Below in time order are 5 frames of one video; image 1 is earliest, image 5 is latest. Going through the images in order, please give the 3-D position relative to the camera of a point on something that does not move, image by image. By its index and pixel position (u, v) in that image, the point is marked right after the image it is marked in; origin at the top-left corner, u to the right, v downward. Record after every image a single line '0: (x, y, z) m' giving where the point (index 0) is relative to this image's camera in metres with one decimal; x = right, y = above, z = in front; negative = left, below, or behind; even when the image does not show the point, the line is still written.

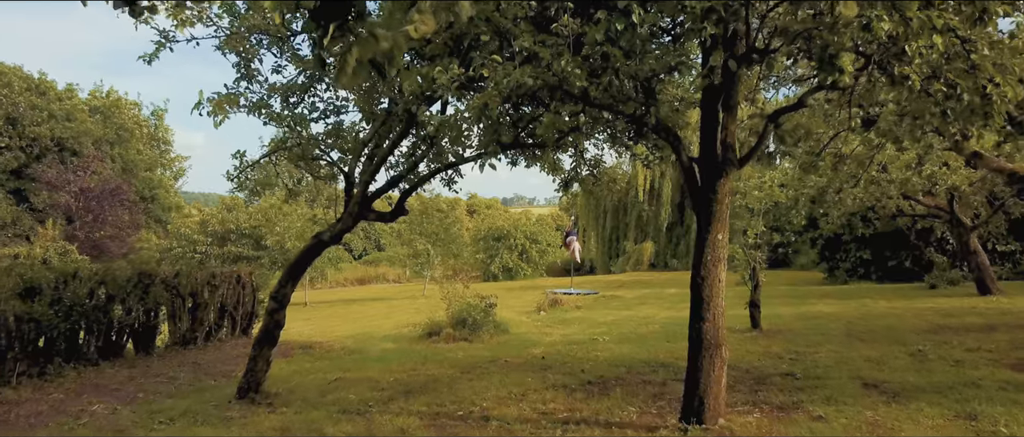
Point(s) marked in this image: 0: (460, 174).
0: (-0.6, +0.6, +9.7) m
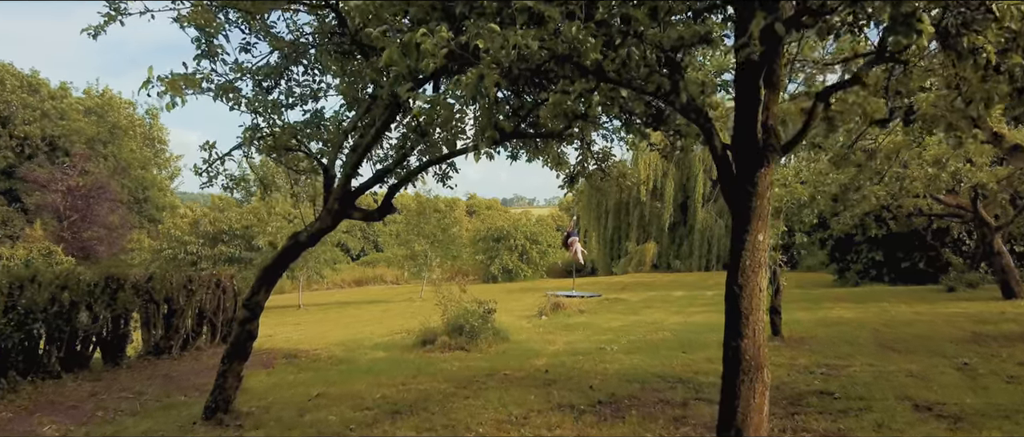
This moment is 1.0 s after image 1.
0: (-0.6, +0.6, +8.8) m
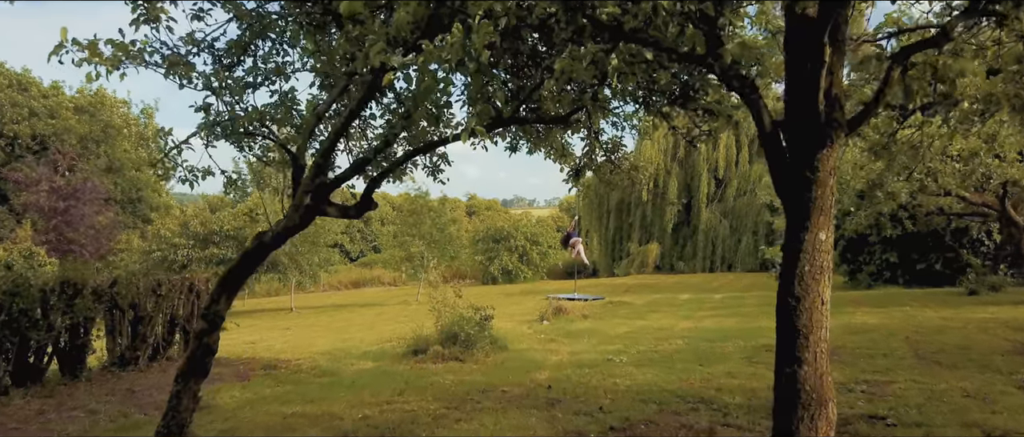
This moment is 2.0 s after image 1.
0: (-0.7, +0.6, +7.9) m
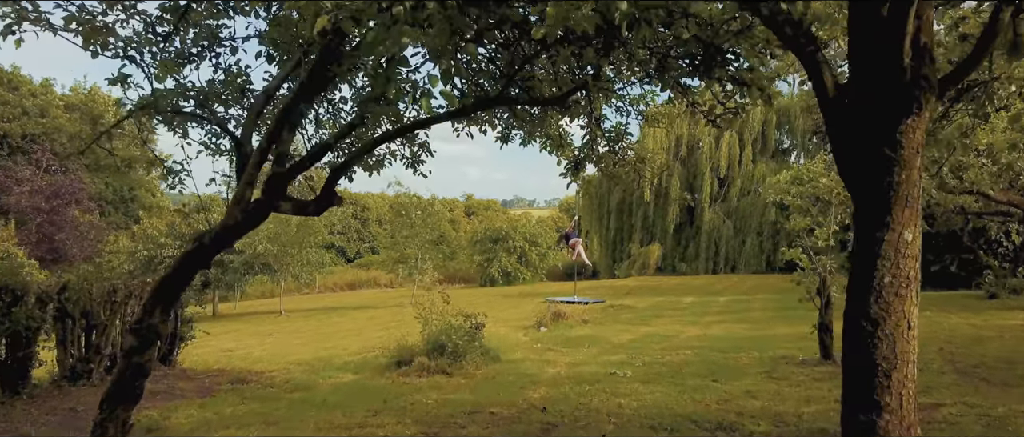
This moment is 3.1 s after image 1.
0: (-0.7, +0.6, +7.0) m
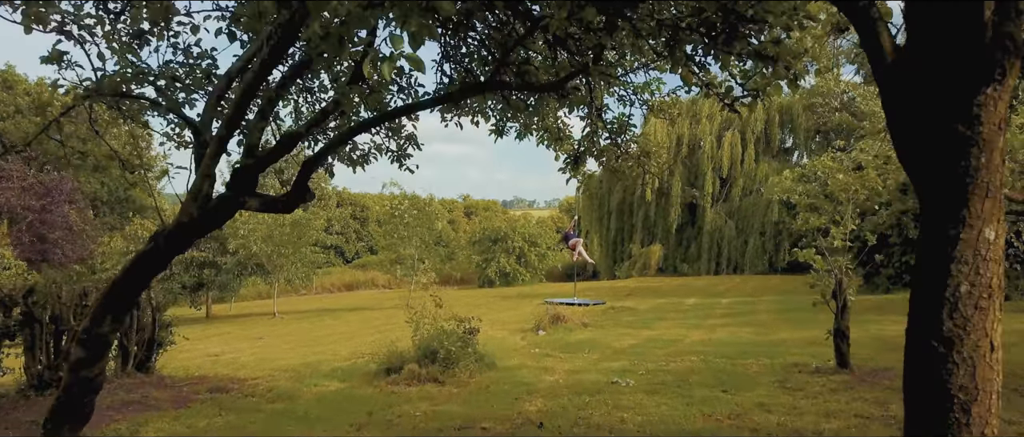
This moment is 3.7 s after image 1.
0: (-0.8, +0.6, +6.4) m
